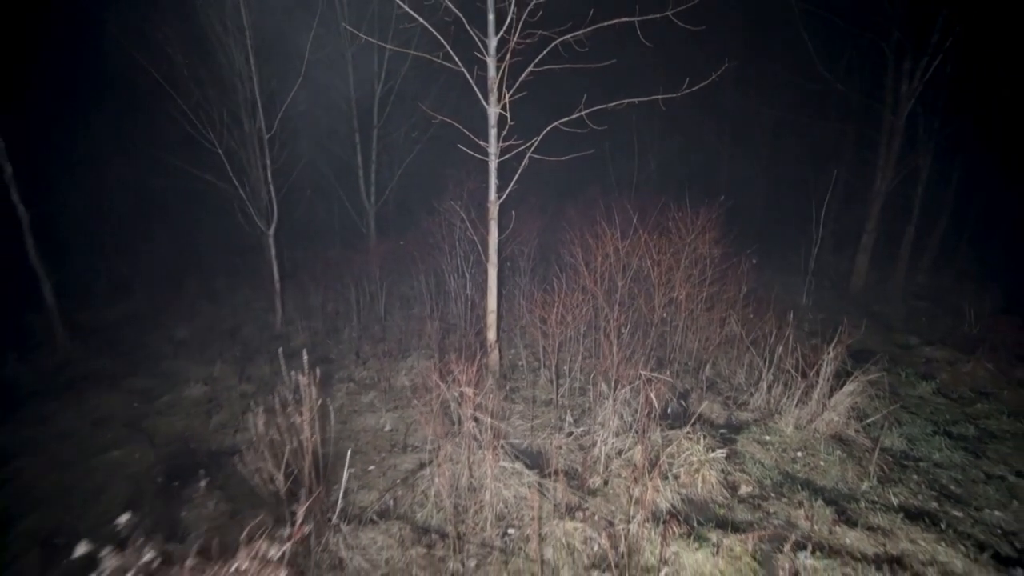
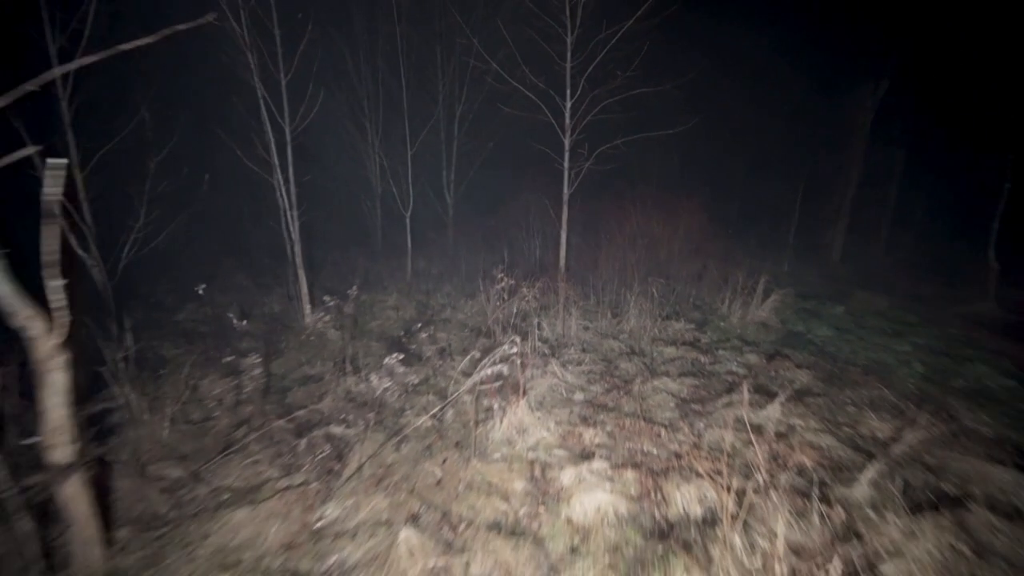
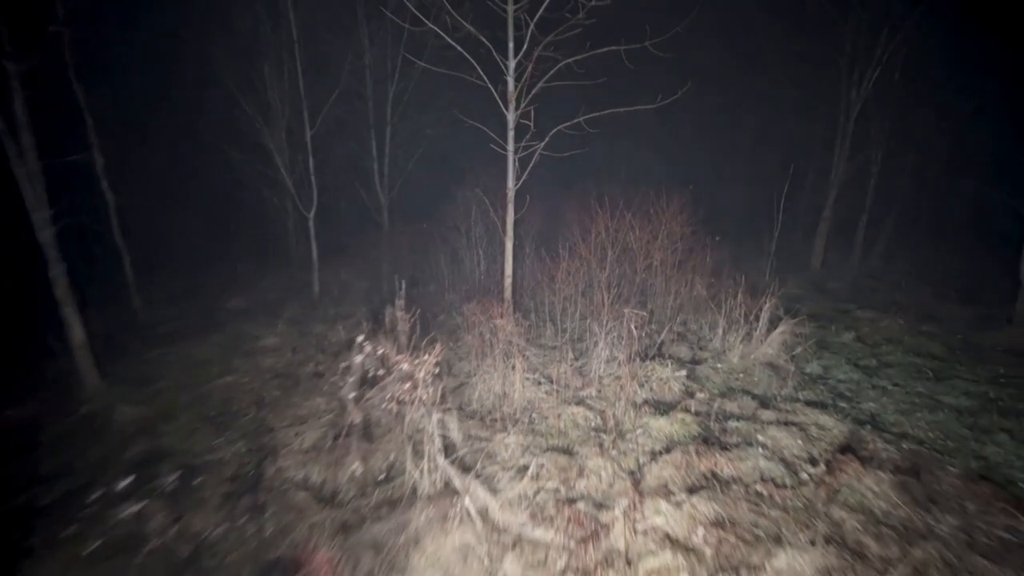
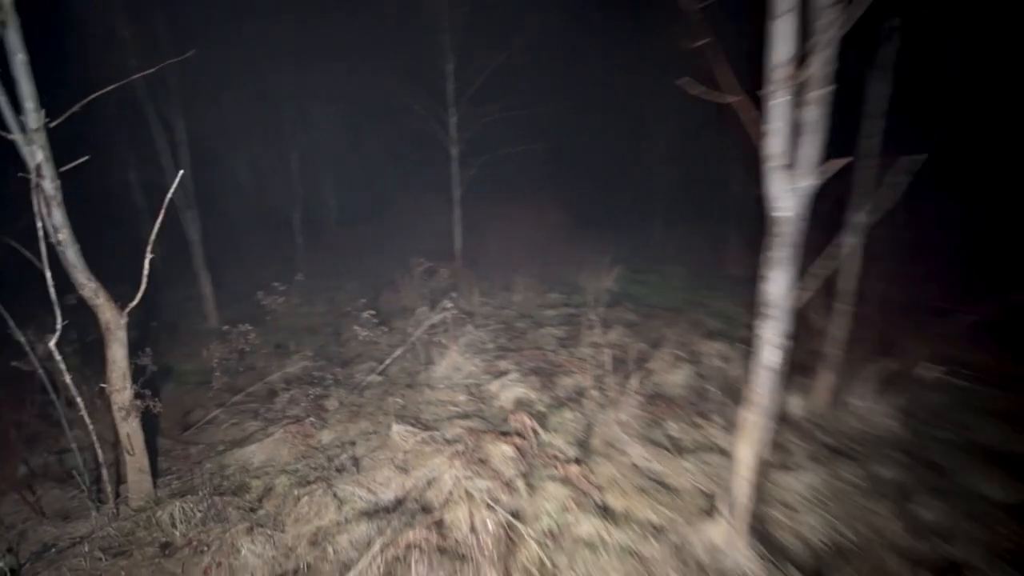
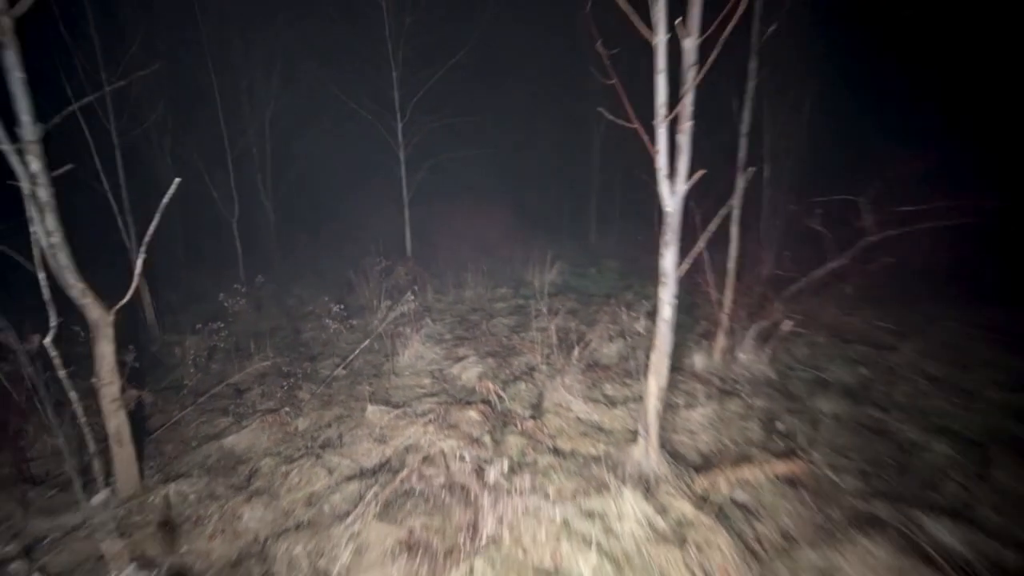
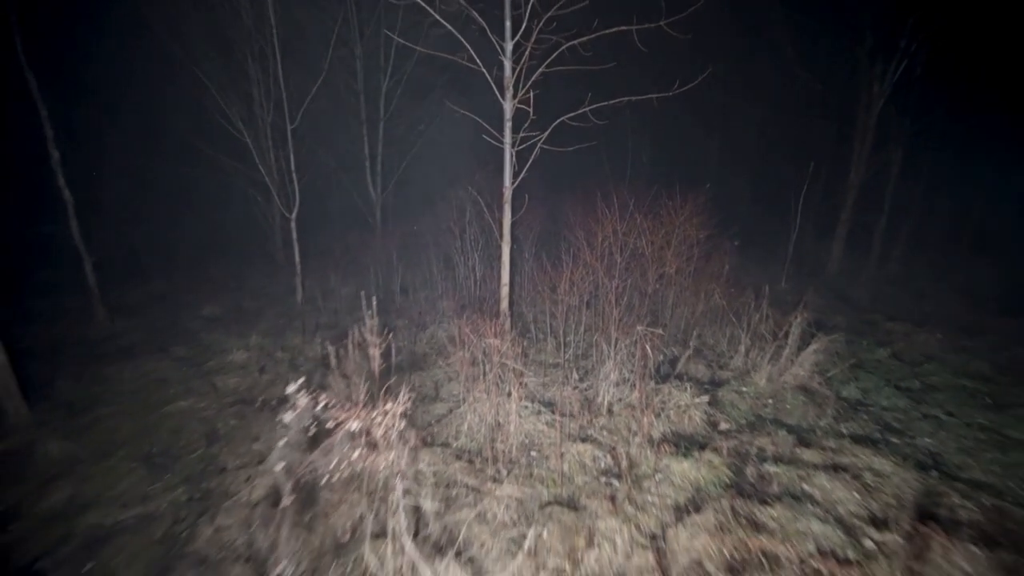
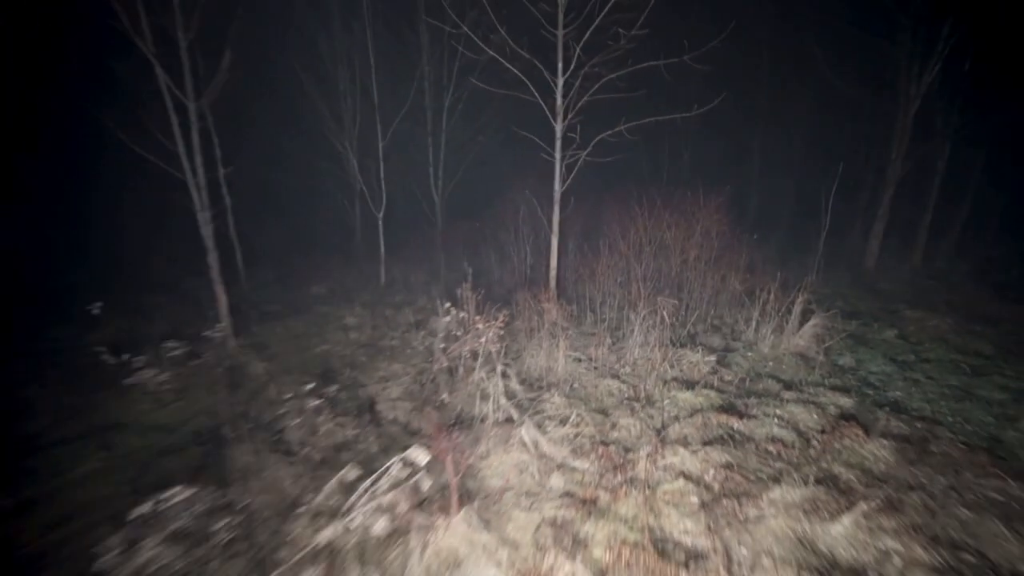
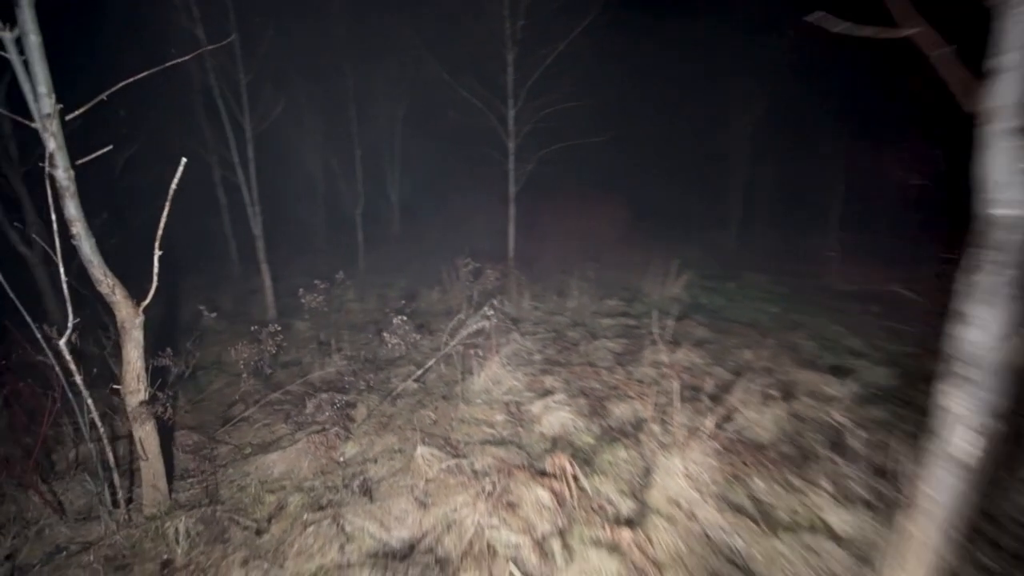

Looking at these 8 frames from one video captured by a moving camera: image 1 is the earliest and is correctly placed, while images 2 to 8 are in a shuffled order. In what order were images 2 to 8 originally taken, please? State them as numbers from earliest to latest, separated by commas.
6, 3, 7, 2, 8, 4, 5
